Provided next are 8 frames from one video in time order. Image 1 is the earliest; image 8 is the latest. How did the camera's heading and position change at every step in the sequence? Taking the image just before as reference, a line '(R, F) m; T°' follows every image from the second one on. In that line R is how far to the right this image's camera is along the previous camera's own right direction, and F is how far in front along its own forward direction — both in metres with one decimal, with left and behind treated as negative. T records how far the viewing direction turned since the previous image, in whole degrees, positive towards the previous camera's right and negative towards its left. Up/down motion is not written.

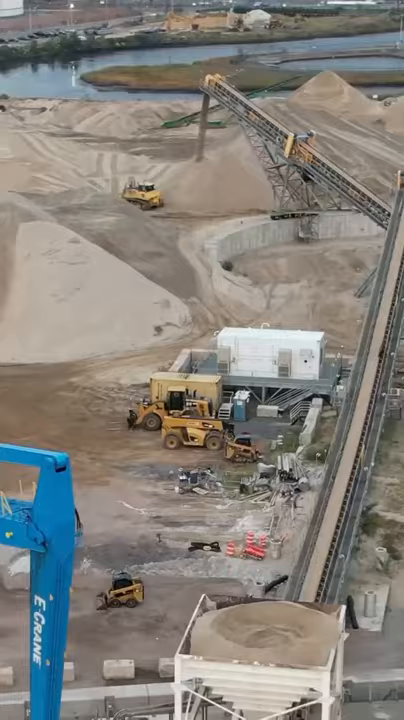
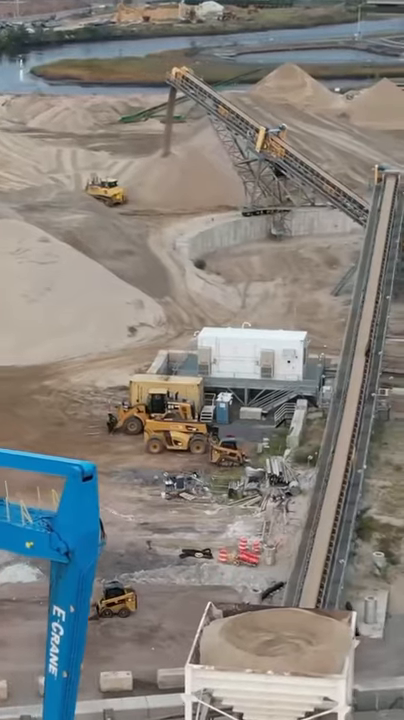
(-0.9, +0.7) m; +2°
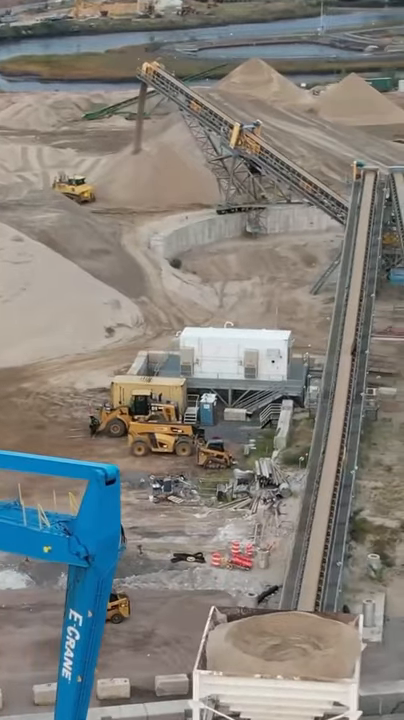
(-0.7, +0.5) m; +2°
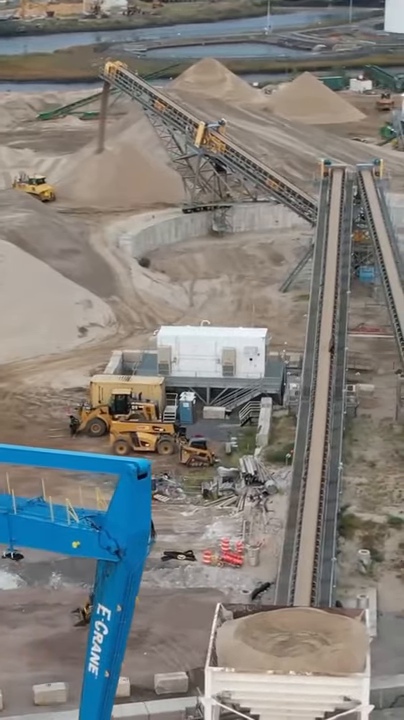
(-1.0, 0.0) m; +3°
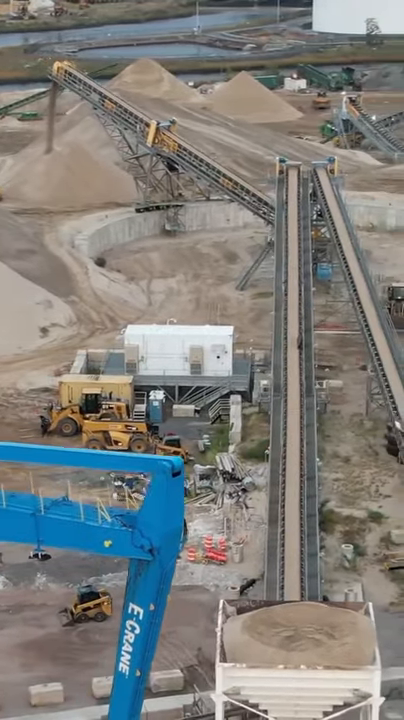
(-1.2, 0.0) m; +3°
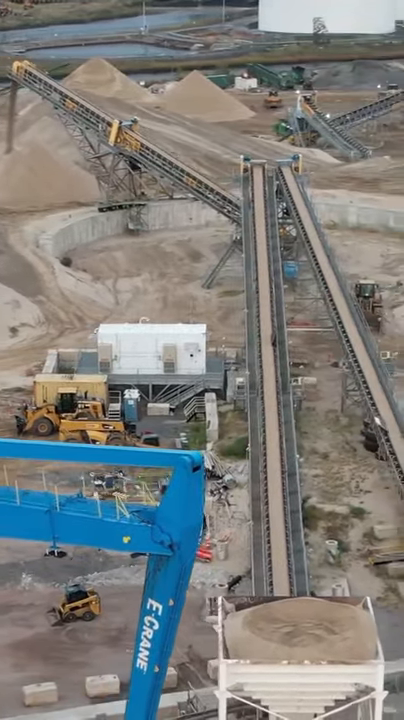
(-0.9, 0.0) m; +3°
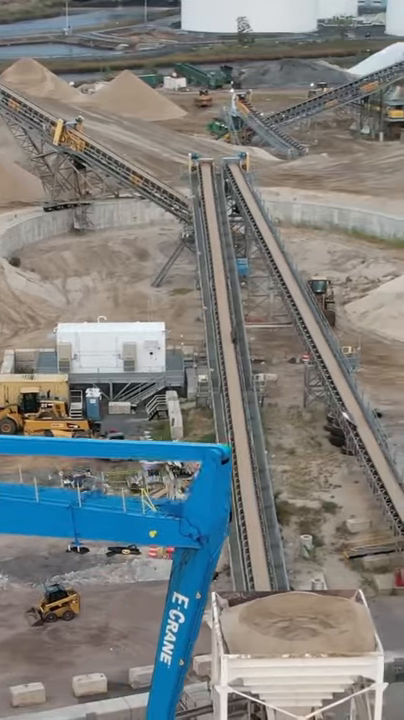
(-1.2, 0.0) m; +4°
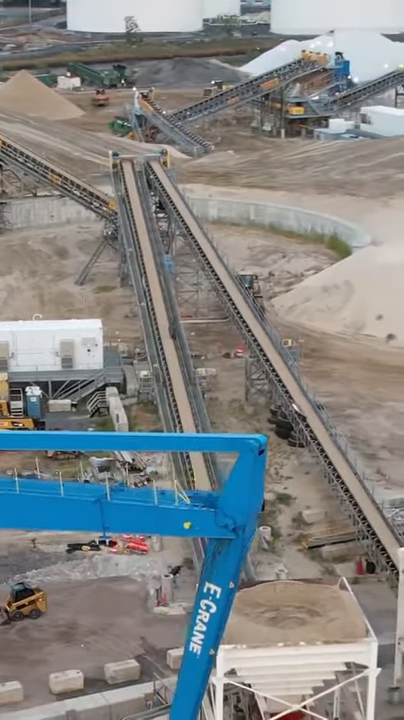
(-1.6, +0.1) m; +5°
